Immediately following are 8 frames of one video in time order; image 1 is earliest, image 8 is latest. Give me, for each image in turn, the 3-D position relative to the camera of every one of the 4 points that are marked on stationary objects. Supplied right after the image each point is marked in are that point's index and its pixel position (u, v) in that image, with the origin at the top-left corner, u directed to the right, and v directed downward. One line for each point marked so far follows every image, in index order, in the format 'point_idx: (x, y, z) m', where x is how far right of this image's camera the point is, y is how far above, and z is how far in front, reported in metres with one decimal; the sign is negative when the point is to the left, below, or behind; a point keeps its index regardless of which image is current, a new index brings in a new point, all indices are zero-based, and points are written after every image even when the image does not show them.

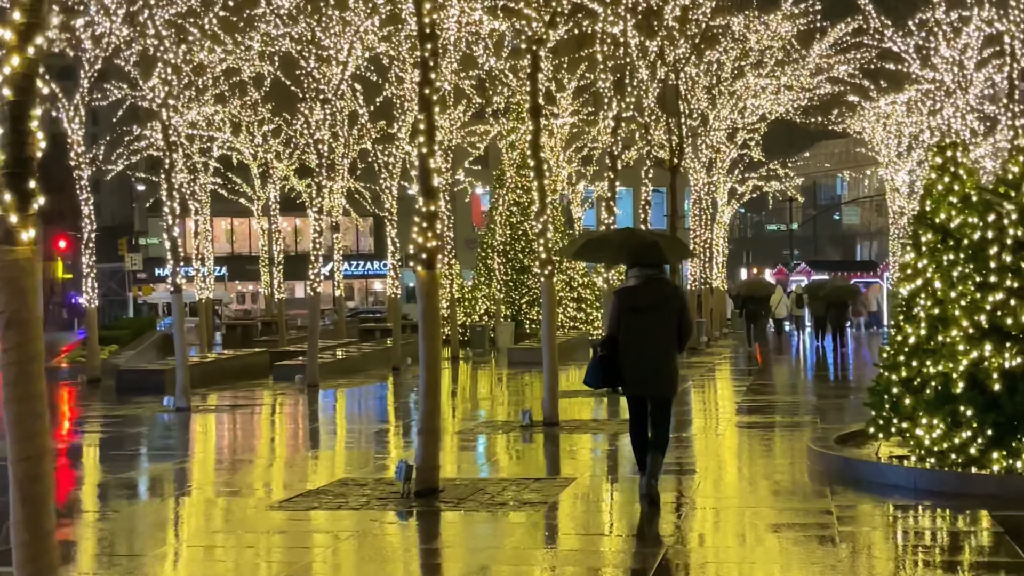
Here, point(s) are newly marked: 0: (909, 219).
0: (+2.8, +0.5, +9.7) m
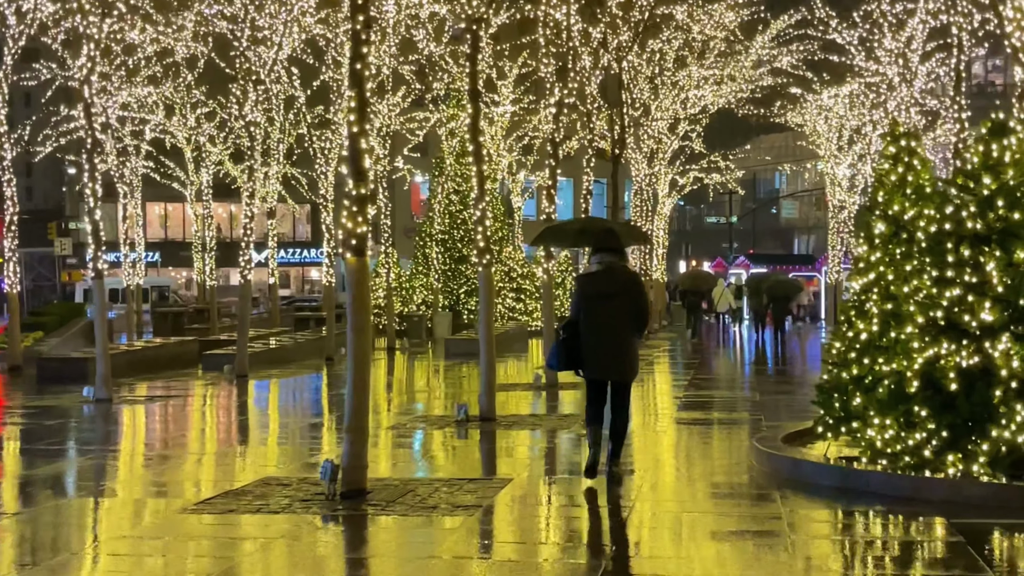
0: (+2.4, +0.5, +9.3) m
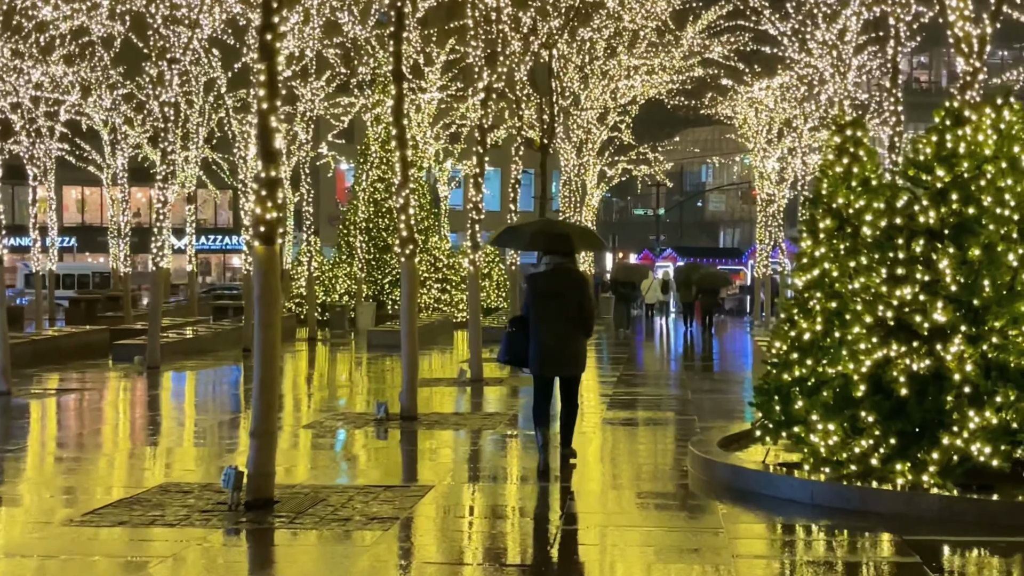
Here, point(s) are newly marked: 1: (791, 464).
0: (+1.9, +0.5, +8.8) m
1: (+1.7, -1.1, +8.4) m
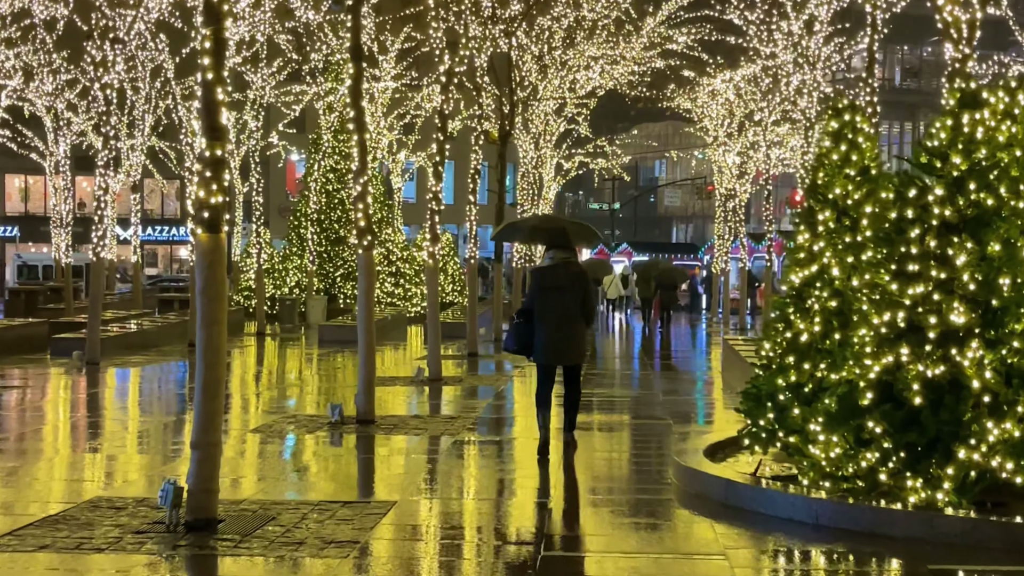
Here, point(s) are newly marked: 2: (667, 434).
0: (+1.7, +0.6, +8.1) m
1: (+1.6, -1.1, +7.7) m
2: (+1.3, -1.2, +11.1) m
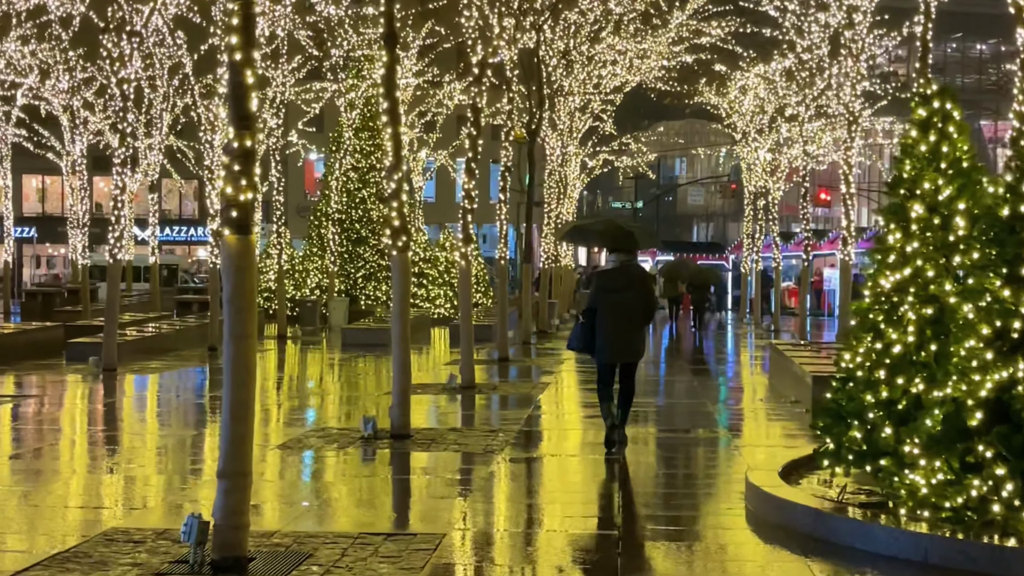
0: (+2.0, +0.5, +7.3) m
1: (+1.9, -1.1, +7.0) m
2: (+1.6, -1.2, +10.4) m
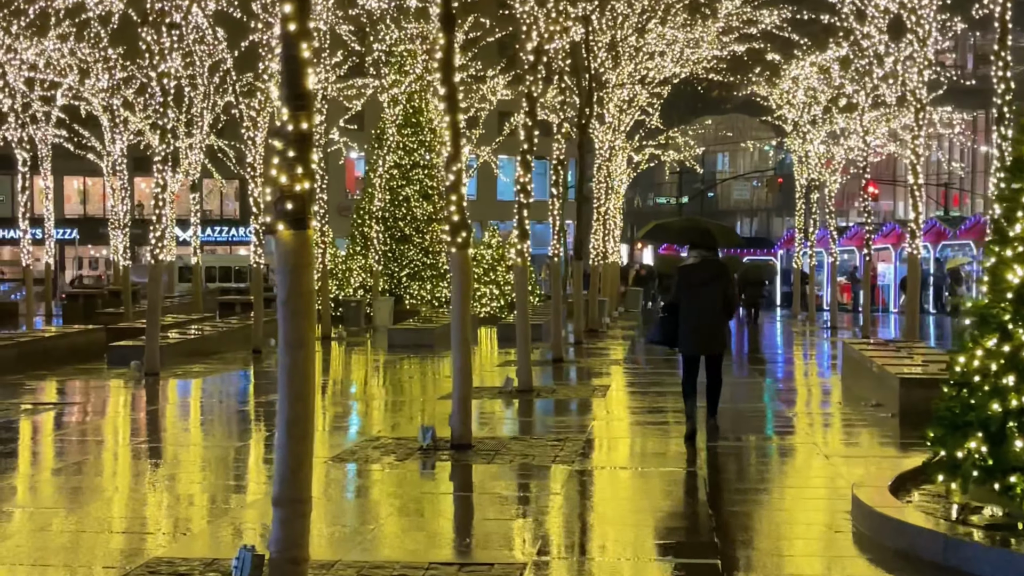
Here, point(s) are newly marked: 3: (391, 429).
0: (+2.4, +0.6, +6.6) m
1: (+2.2, -1.1, +6.2) m
2: (+2.1, -1.2, +9.6) m
3: (-1.0, -1.2, +11.4) m
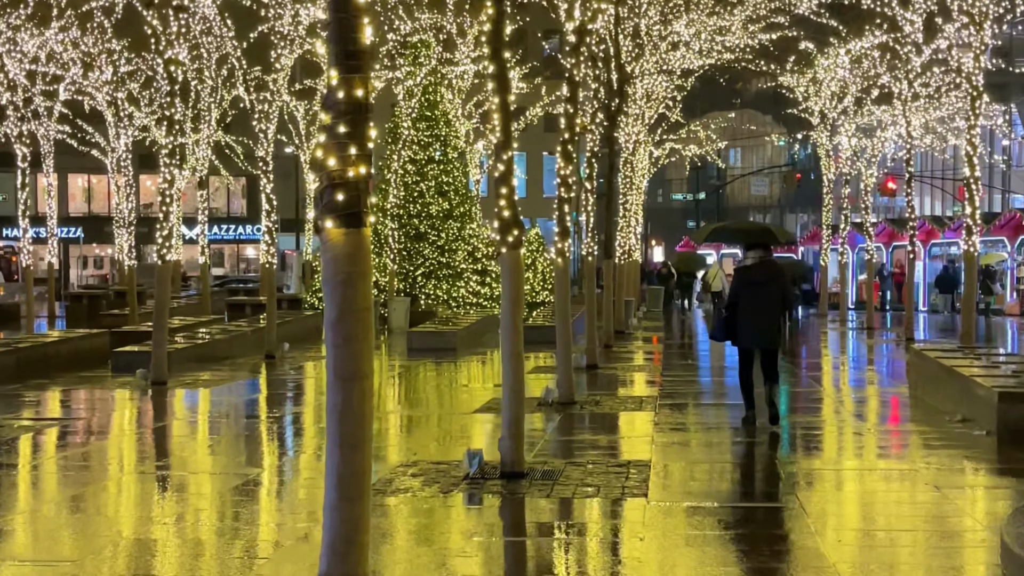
0: (+2.7, +0.5, +5.4) m
1: (+2.6, -1.1, +5.1) m
2: (+2.4, -1.2, +8.5) m
3: (-0.7, -1.2, +10.3) m
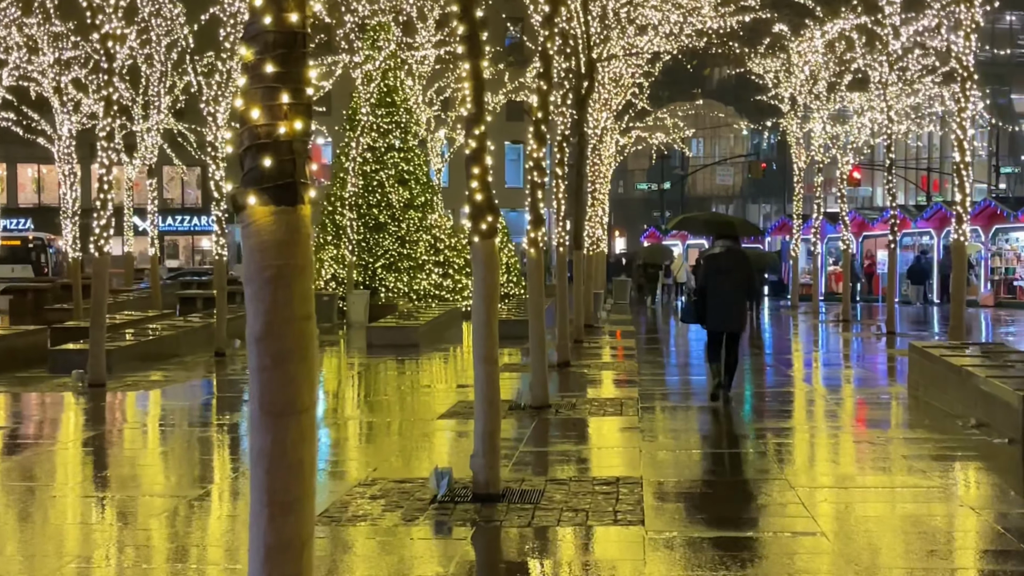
0: (+2.7, +0.5, +4.4) m
1: (+2.5, -1.1, +4.1) m
2: (+2.3, -1.2, +7.5) m
3: (-0.8, -1.2, +9.2) m
